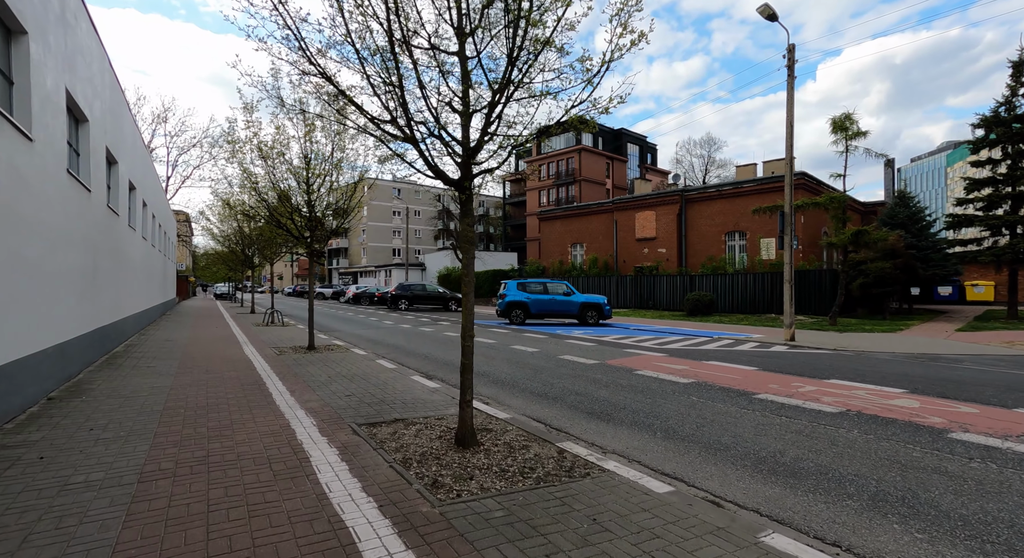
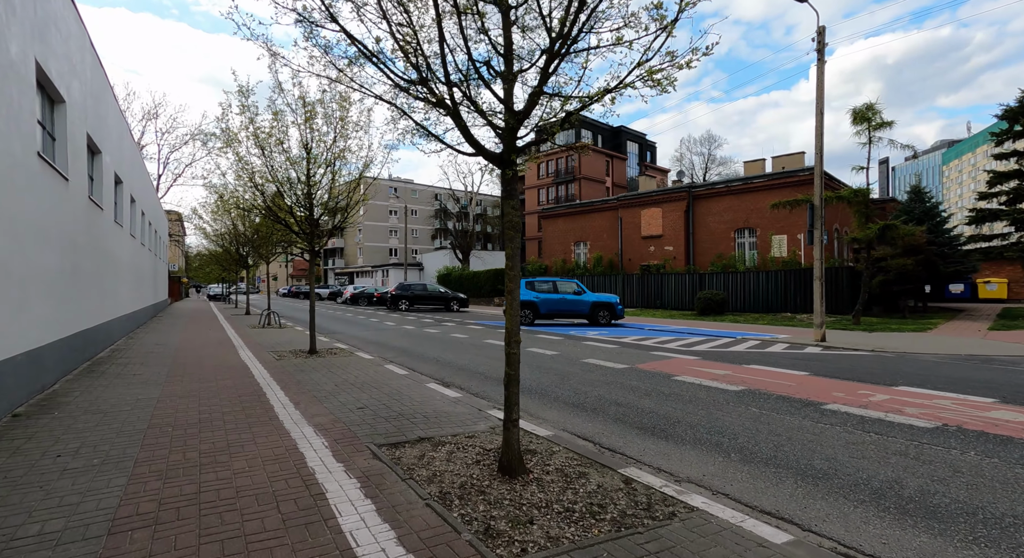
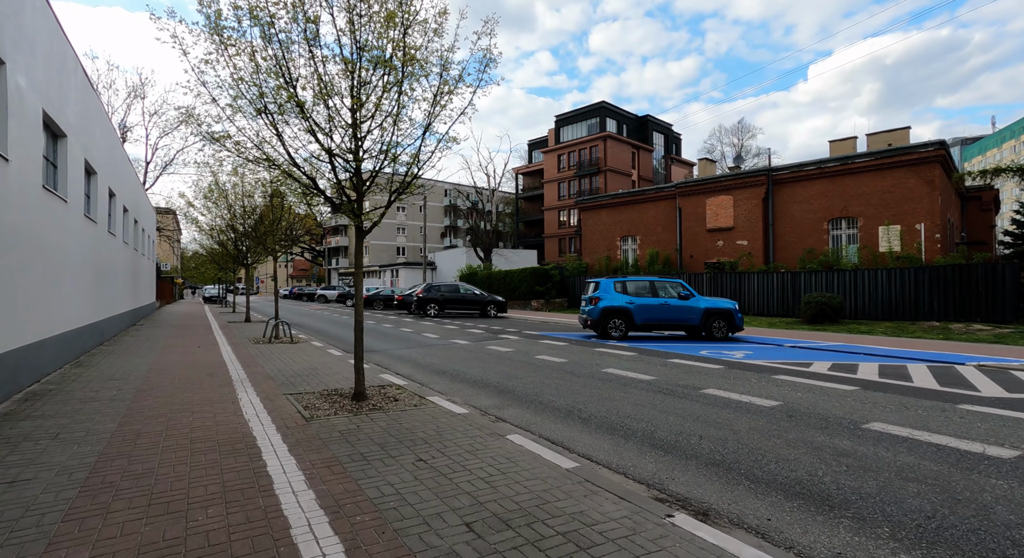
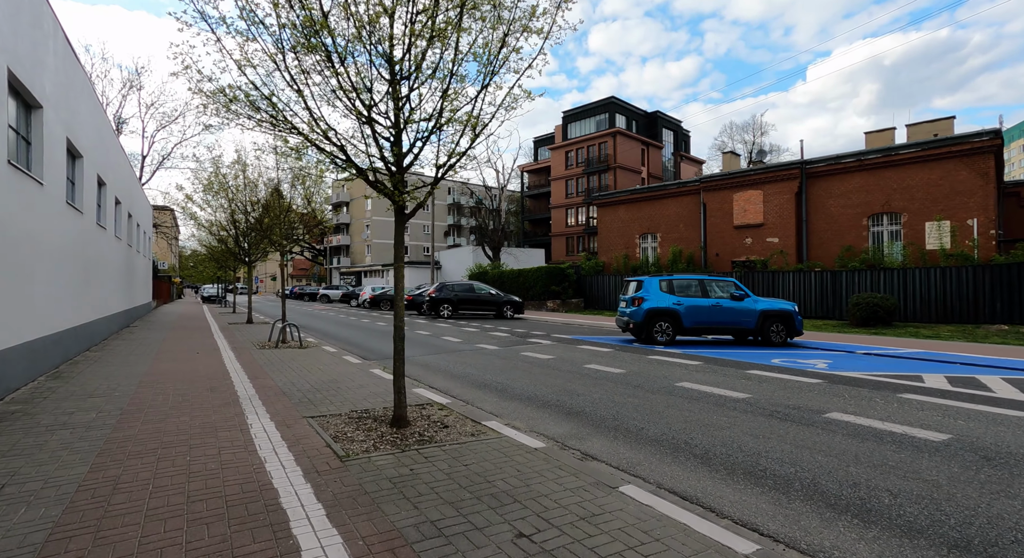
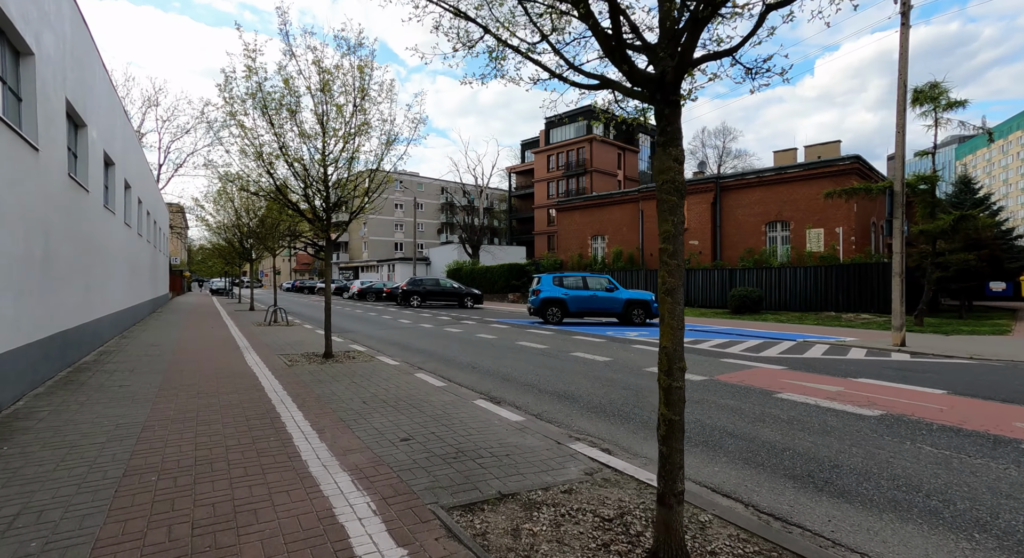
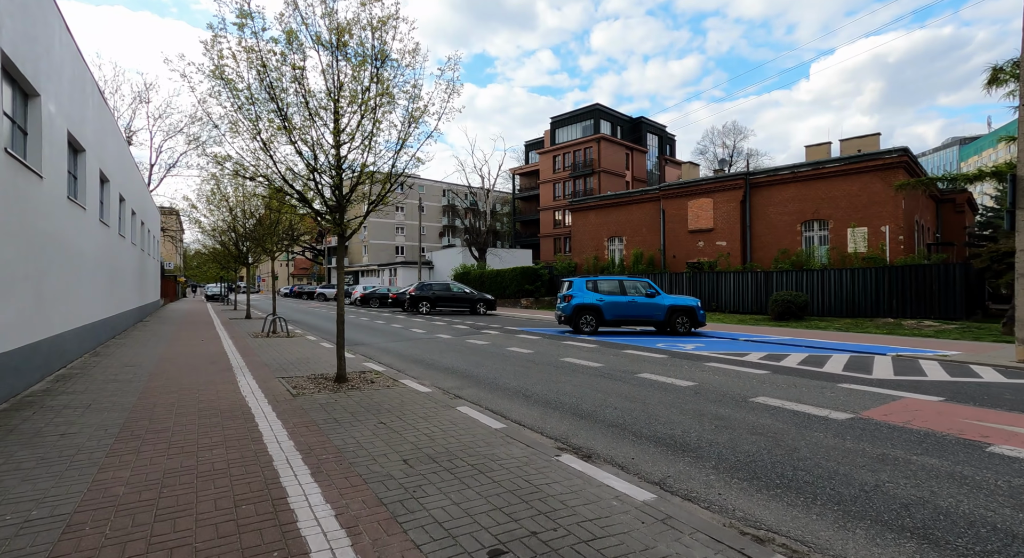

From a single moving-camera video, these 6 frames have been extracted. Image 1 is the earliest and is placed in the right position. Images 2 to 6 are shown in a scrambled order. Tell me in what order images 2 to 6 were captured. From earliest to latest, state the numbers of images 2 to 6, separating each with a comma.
2, 5, 6, 3, 4
